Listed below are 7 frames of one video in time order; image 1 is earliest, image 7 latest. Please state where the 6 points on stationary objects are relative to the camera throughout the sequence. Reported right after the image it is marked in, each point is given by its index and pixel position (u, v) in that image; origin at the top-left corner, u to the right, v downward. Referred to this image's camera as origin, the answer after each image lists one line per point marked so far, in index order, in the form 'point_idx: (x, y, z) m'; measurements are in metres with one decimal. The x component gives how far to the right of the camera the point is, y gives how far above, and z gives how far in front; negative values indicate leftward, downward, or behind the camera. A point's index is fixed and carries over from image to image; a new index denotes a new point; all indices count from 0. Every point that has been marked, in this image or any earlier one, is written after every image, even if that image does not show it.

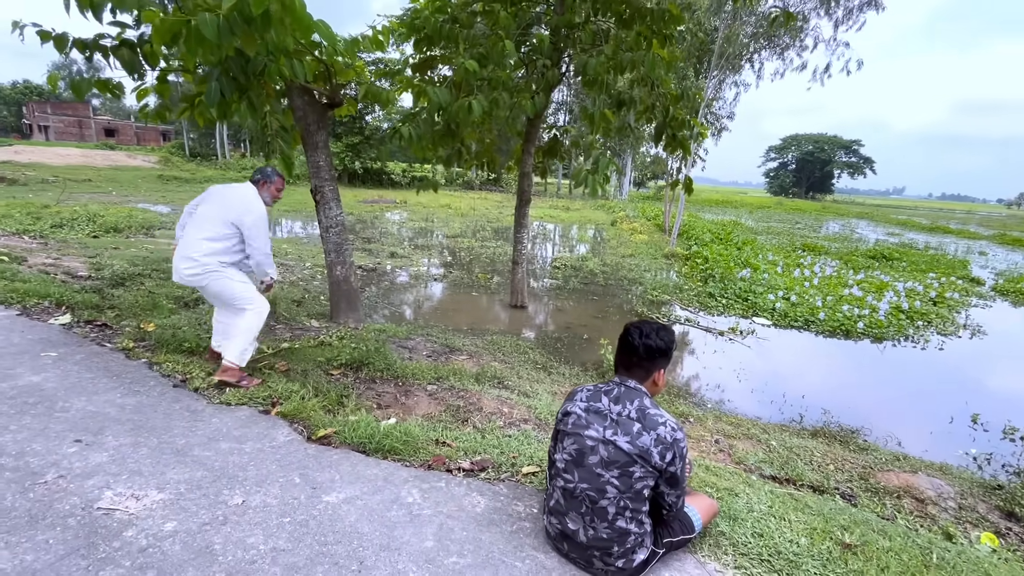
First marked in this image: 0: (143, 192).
0: (-12.3, +3.2, +16.0) m
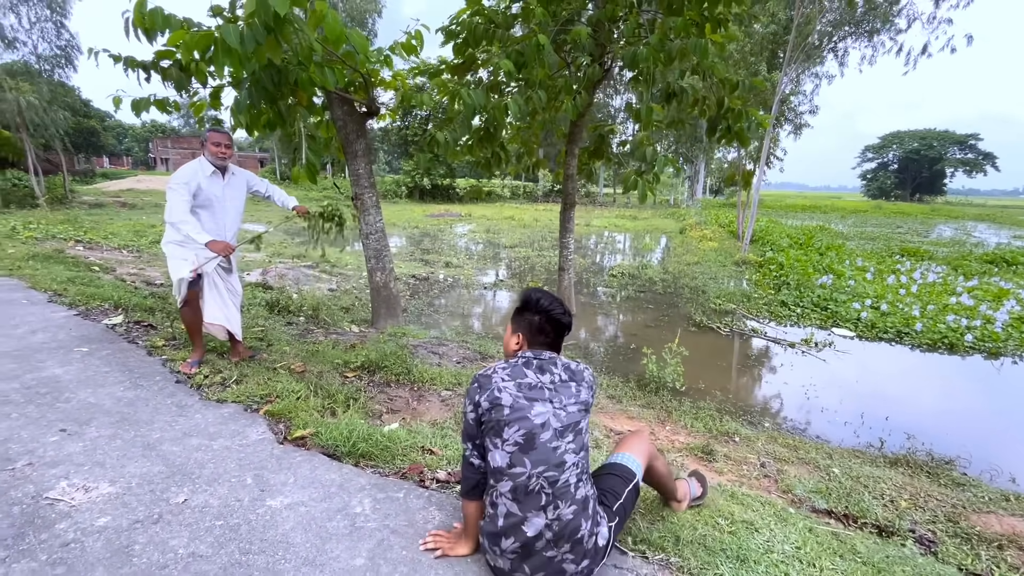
0: (-10.1, +2.8, +17.6) m
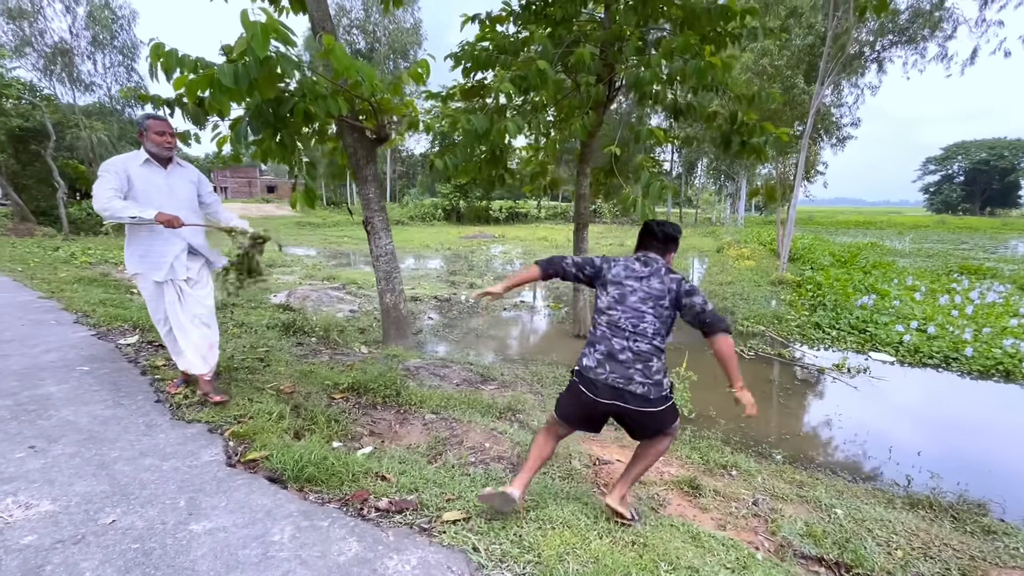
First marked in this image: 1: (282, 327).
0: (-8.9, +2.0, +18.4) m
1: (-2.5, -0.4, +5.2) m
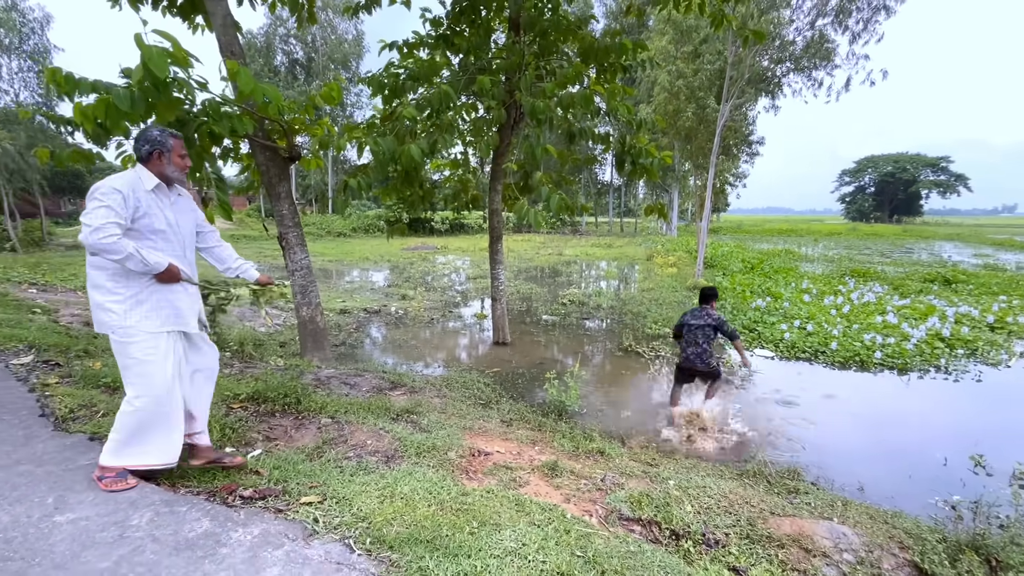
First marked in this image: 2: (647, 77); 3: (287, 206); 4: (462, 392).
0: (-11.2, +1.4, +17.8) m
1: (-3.5, -0.6, +5.2) m
2: (+4.0, +6.2, +14.0) m
3: (-2.4, +0.9, +5.2) m
4: (-0.5, -1.0, +4.7) m
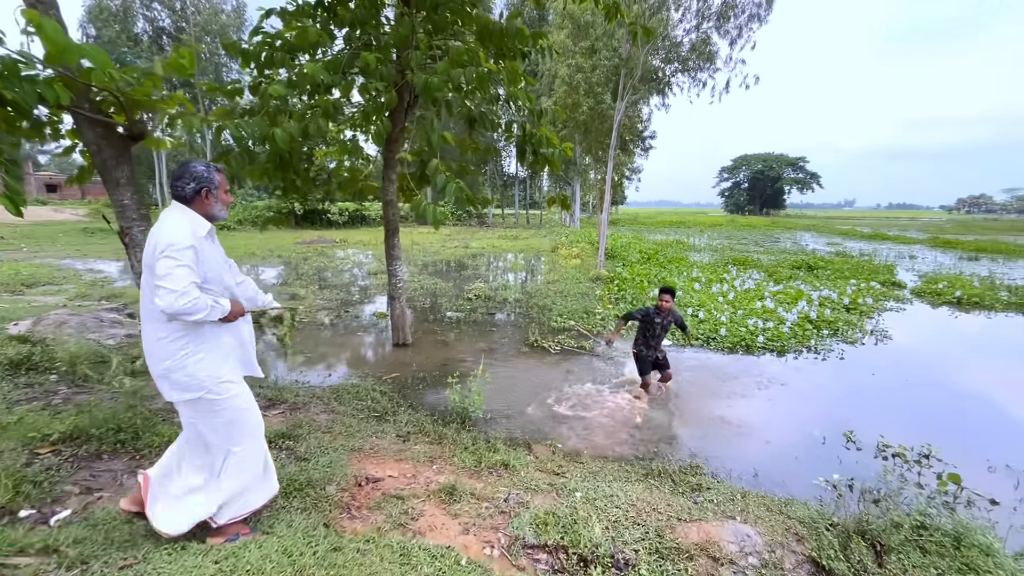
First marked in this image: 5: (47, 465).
0: (-14.5, +1.3, +15.0) m
1: (-4.4, -0.7, +4.2) m
2: (+1.1, +6.4, +14.0) m
3: (-3.4, +0.8, +4.3) m
4: (-1.4, -1.0, +4.2) m
5: (-2.4, -0.9, +2.5) m
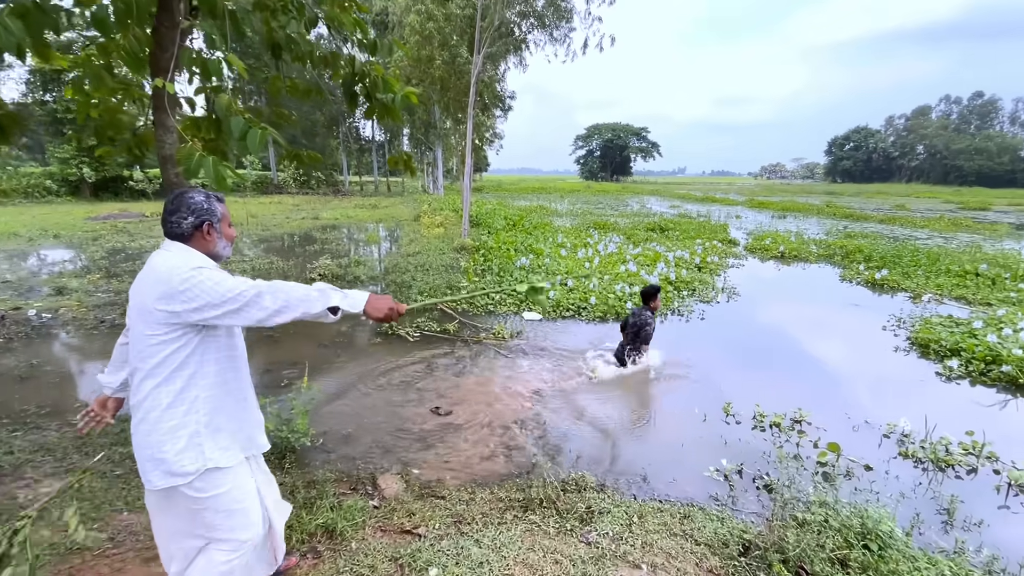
0: (-18.0, +1.1, +9.7) m
1: (-5.4, -0.8, +2.0) m
2: (-3.0, +7.1, +12.4) m
3: (-4.5, +0.7, +2.3) m
4: (-2.4, -1.0, +2.8) m
5: (-2.9, -1.0, +0.9) m
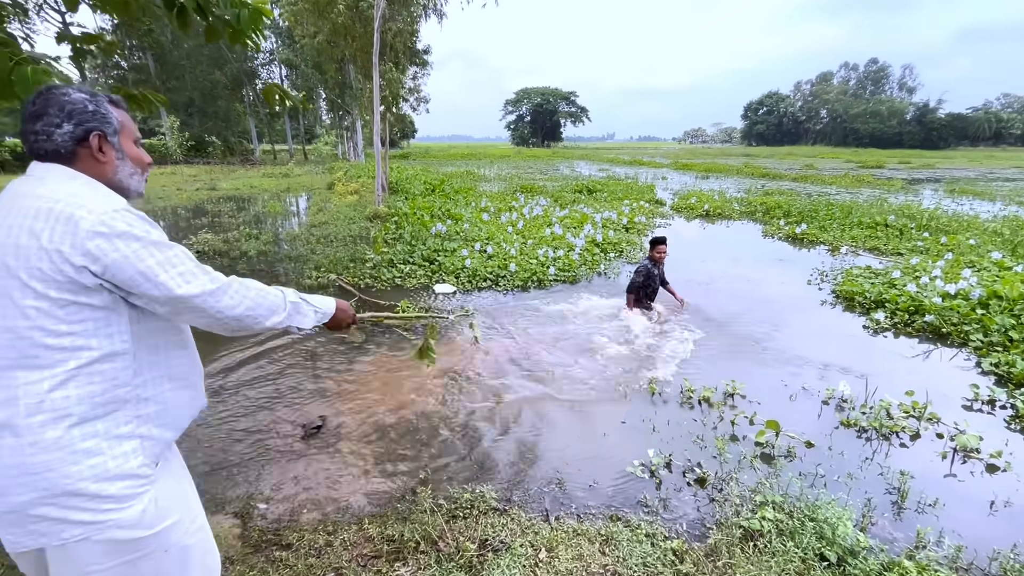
0: (-19.4, +0.7, +6.5) m
1: (-5.8, -1.0, +0.7) m
2: (-5.2, +7.7, +10.7) m
3: (-5.0, +0.6, +0.9) m
4: (-2.9, -1.0, +1.9) m
5: (-3.2, -1.2, -0.1) m
